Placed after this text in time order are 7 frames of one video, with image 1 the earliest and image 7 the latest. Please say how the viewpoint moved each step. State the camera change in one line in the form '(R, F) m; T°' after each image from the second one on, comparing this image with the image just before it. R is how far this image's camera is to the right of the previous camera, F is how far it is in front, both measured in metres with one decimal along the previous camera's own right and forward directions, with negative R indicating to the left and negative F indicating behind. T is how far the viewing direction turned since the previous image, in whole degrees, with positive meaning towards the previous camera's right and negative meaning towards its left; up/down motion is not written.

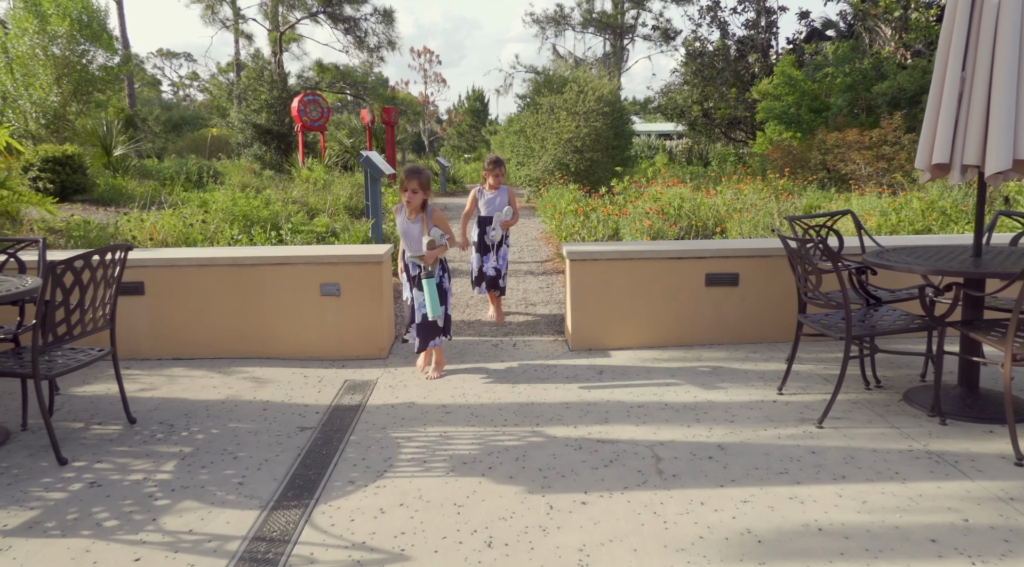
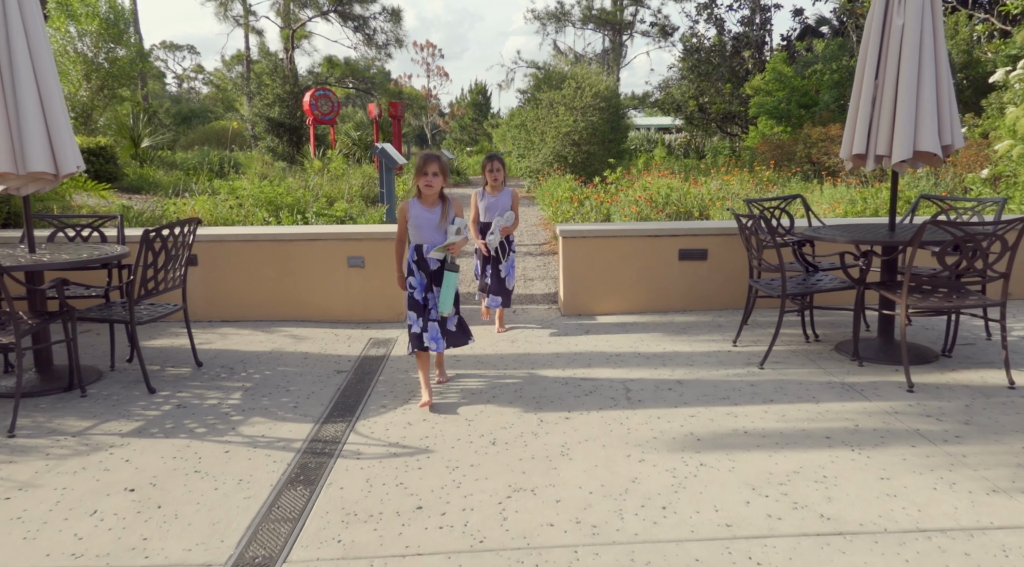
(0.0, -0.8) m; 0°
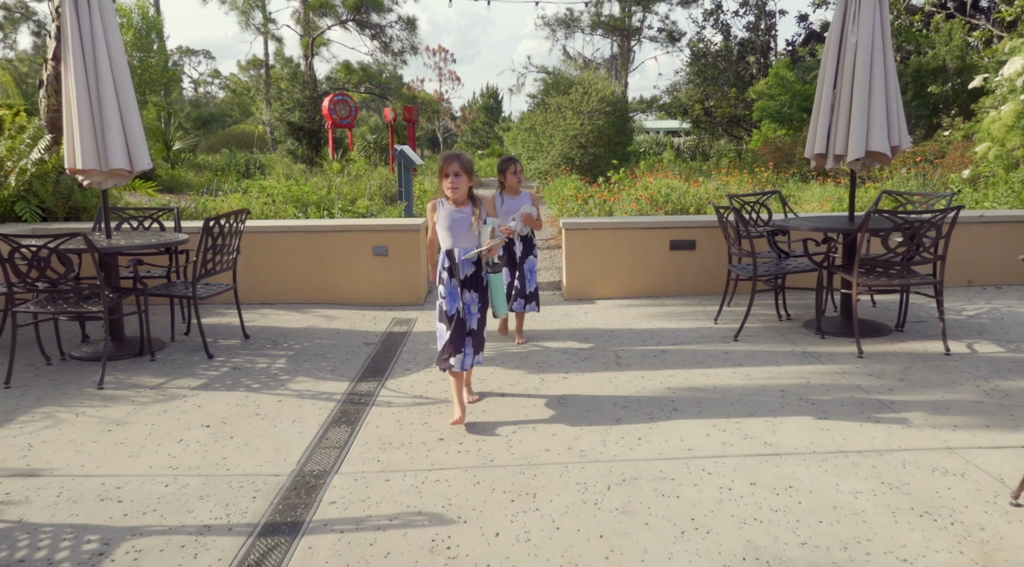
(0.0, -0.7) m; -1°
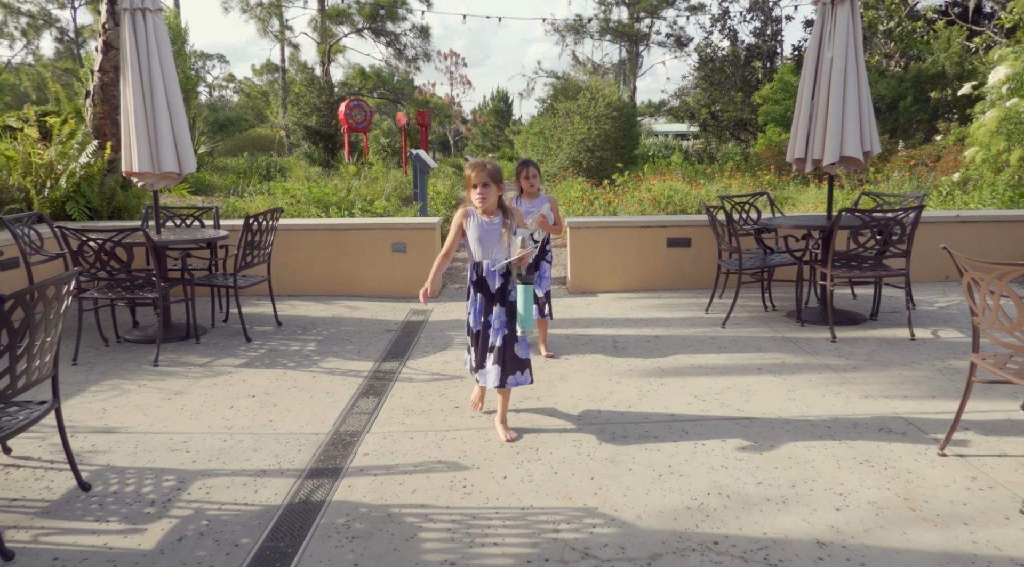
(0.0, -0.5) m; -1°
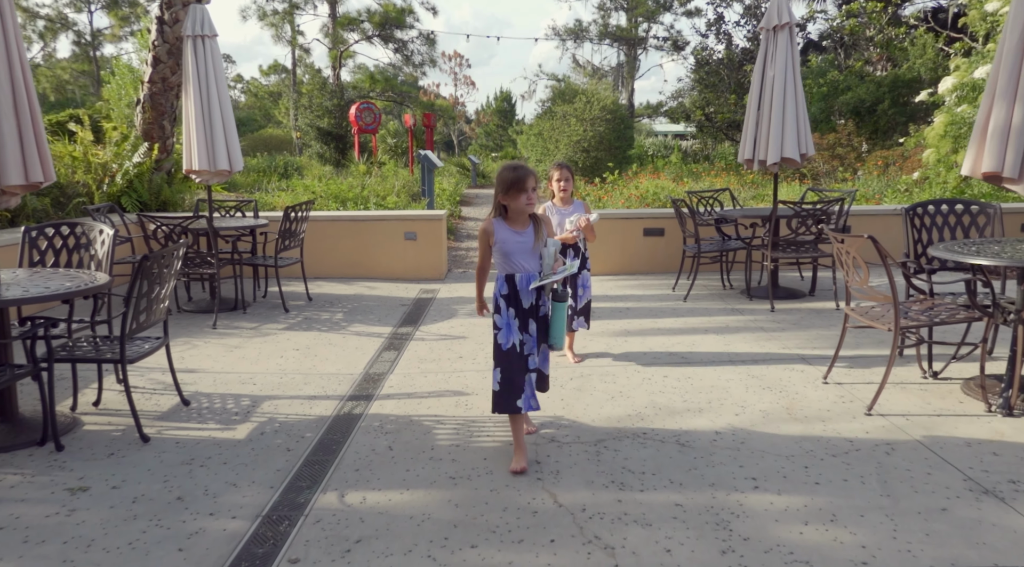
(+0.1, -1.1) m; 0°
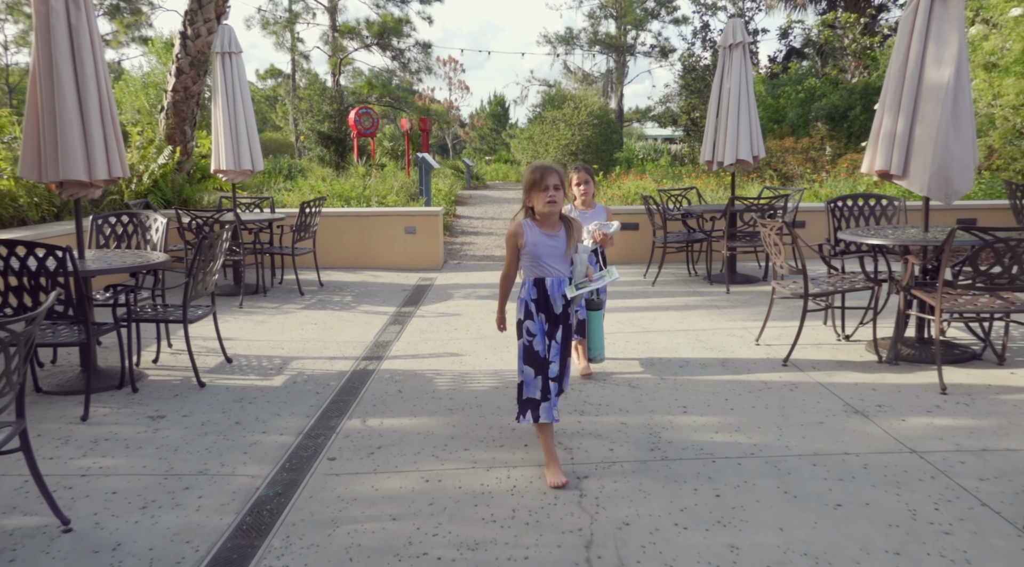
(+0.1, -0.9) m; 0°
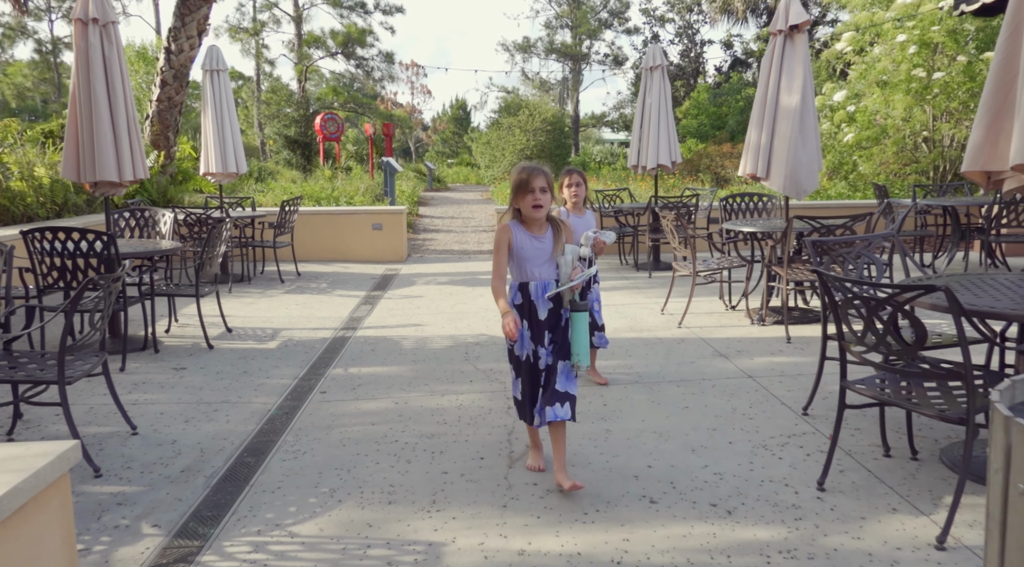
(+0.1, -1.1) m; +3°
